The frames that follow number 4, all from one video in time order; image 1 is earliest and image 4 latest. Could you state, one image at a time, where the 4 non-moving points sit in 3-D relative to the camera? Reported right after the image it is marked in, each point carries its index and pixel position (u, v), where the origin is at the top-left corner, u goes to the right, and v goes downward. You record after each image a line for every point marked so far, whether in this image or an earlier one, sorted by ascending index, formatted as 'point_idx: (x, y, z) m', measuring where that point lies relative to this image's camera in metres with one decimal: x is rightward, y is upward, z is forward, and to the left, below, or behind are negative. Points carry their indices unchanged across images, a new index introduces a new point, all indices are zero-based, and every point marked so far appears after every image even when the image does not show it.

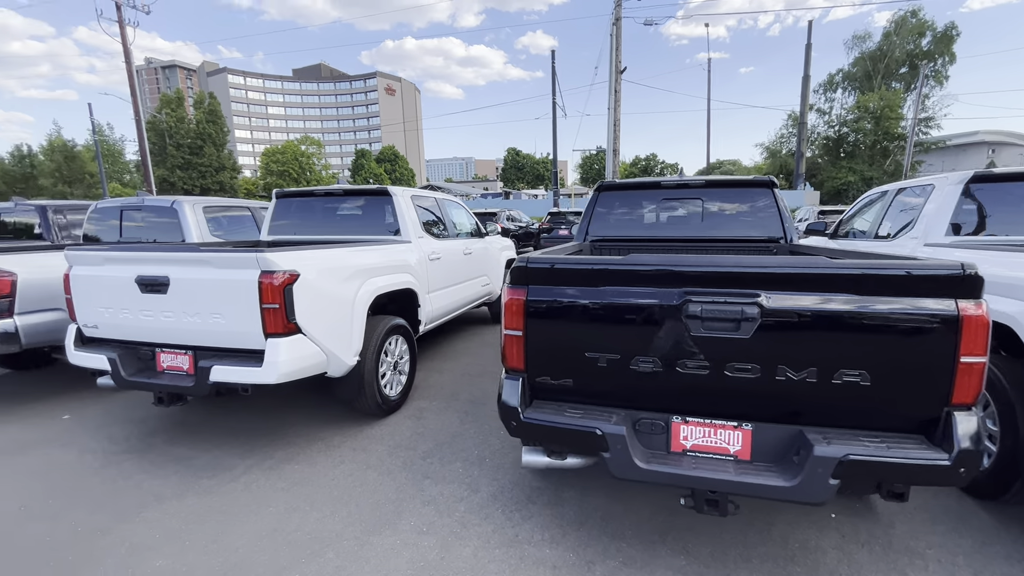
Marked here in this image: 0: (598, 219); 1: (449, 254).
0: (+0.8, +0.6, +4.4) m
1: (-0.7, +0.4, +5.5) m
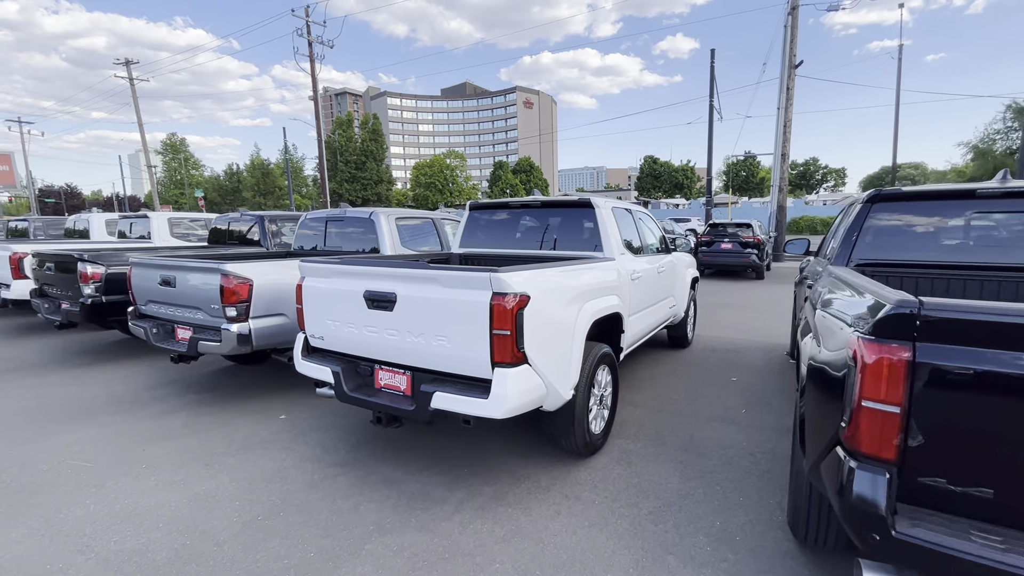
0: (+2.5, +0.4, +3.4) m
1: (+1.3, +0.2, +4.9) m
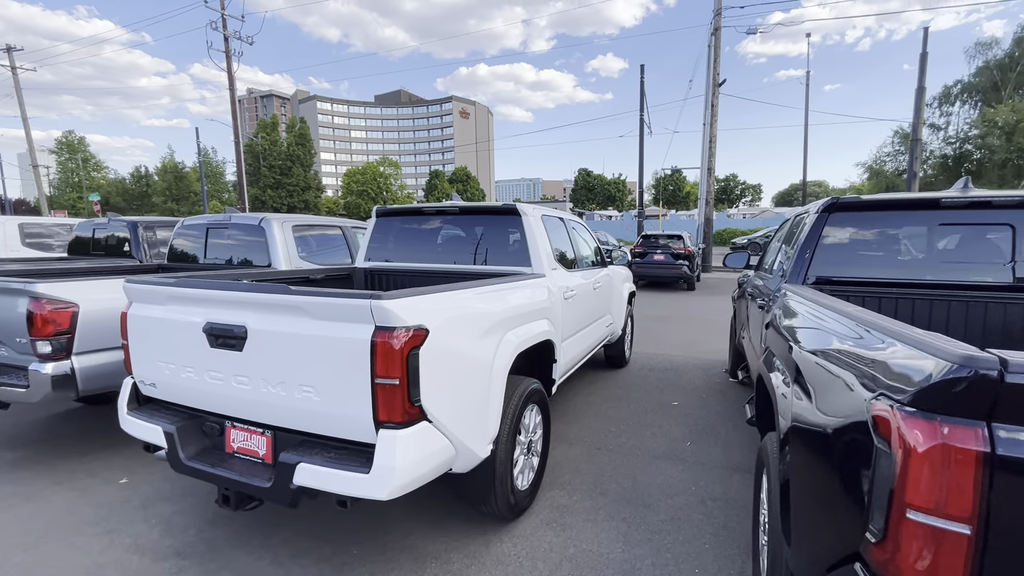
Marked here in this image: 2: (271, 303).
0: (+2.0, +0.2, +3.0) m
1: (+0.6, 0.0, +4.3) m
2: (-1.0, -0.1, +2.1) m
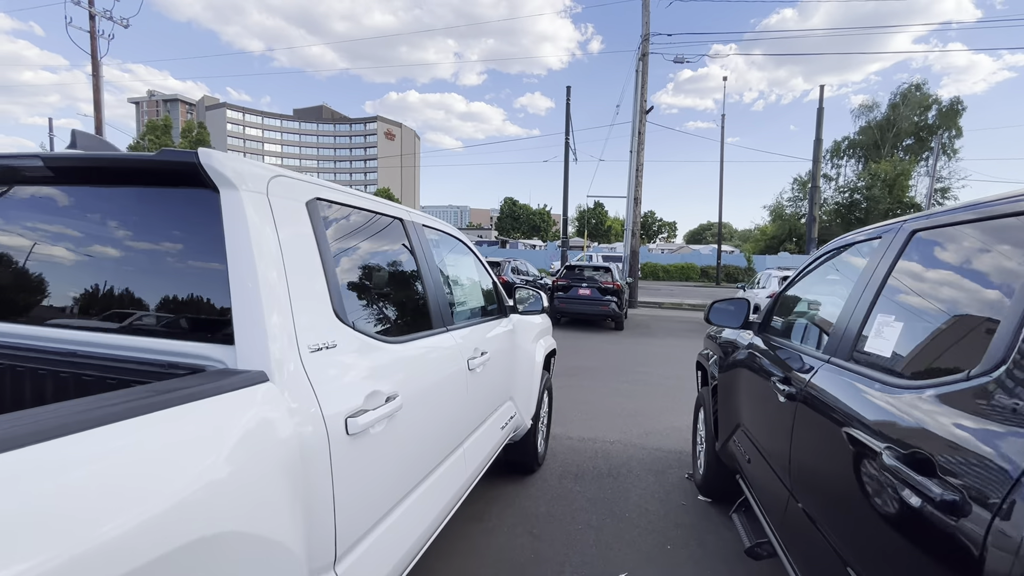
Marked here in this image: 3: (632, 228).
0: (+1.2, -0.1, +0.9) m
1: (-0.3, -0.4, +1.9) m
2: (-1.6, -0.2, -0.5) m
3: (+4.5, +2.3, +18.1) m
